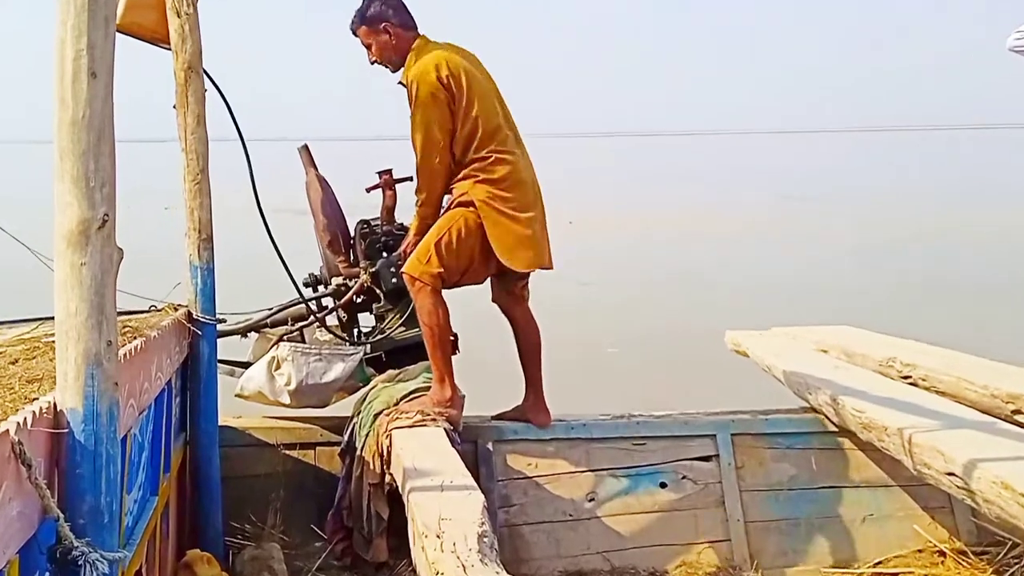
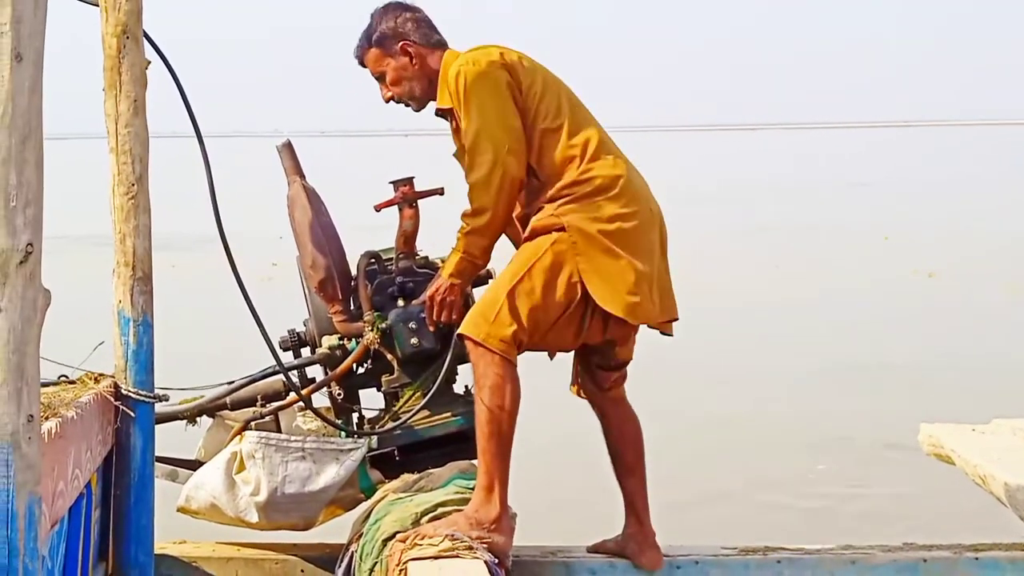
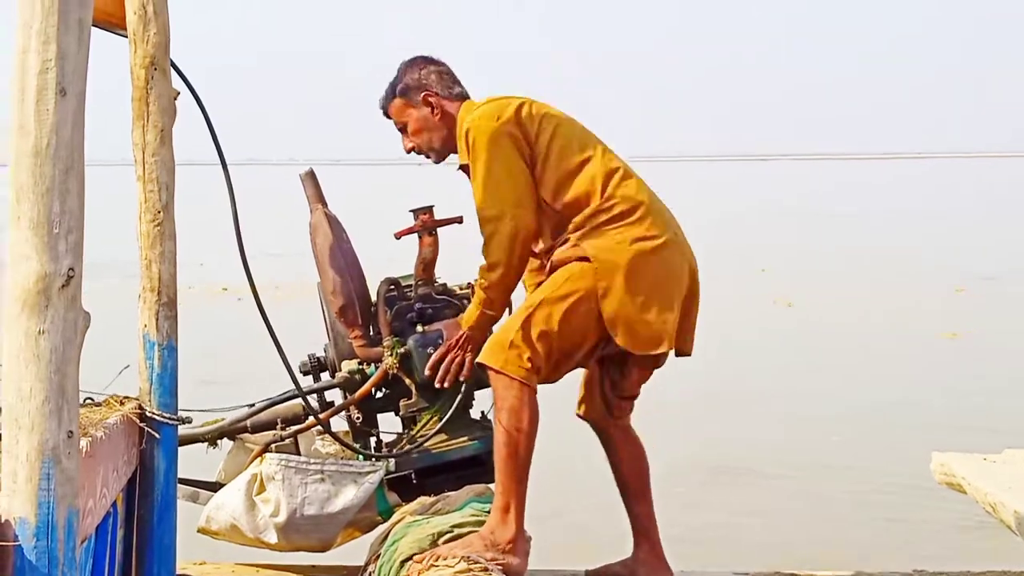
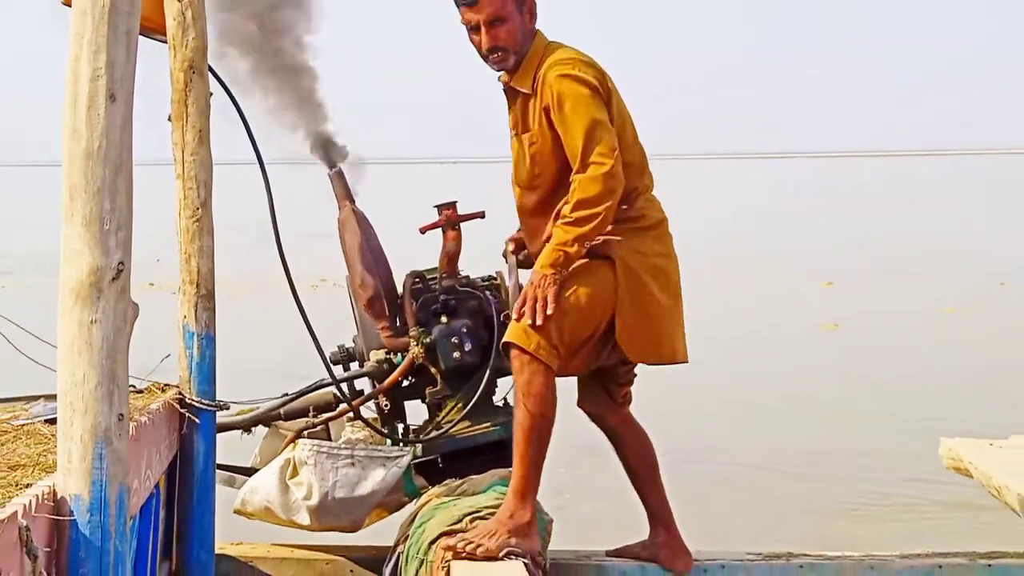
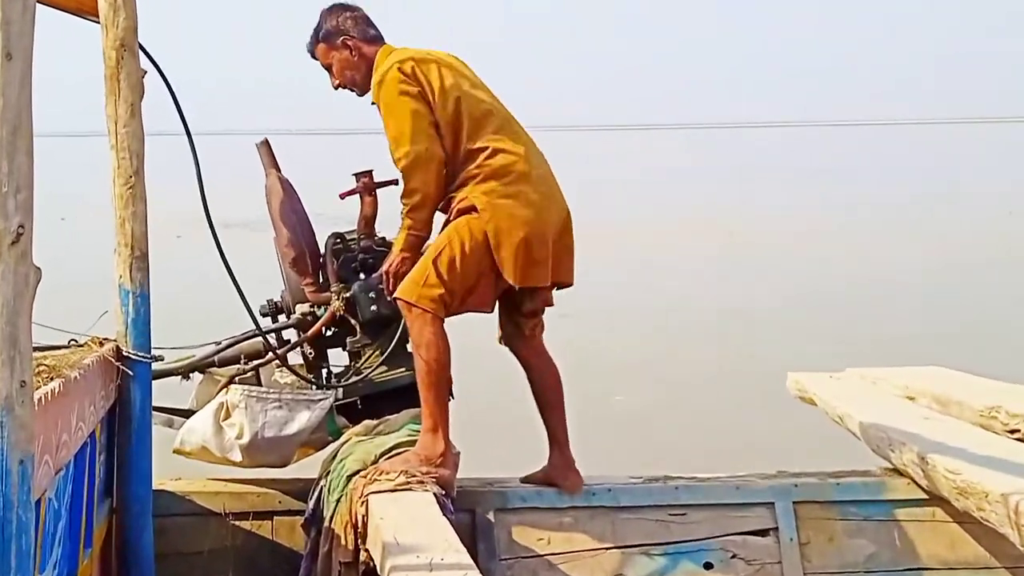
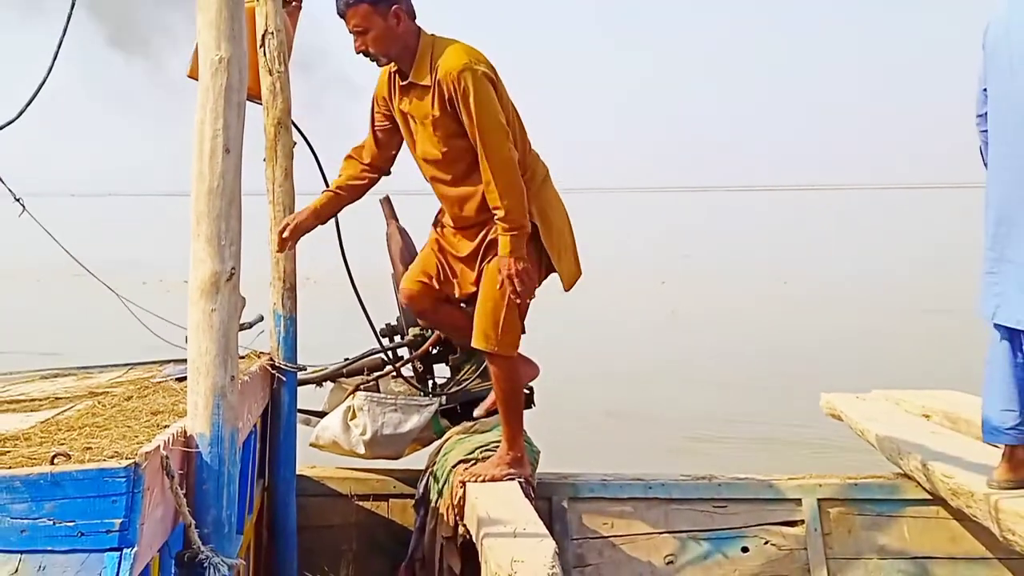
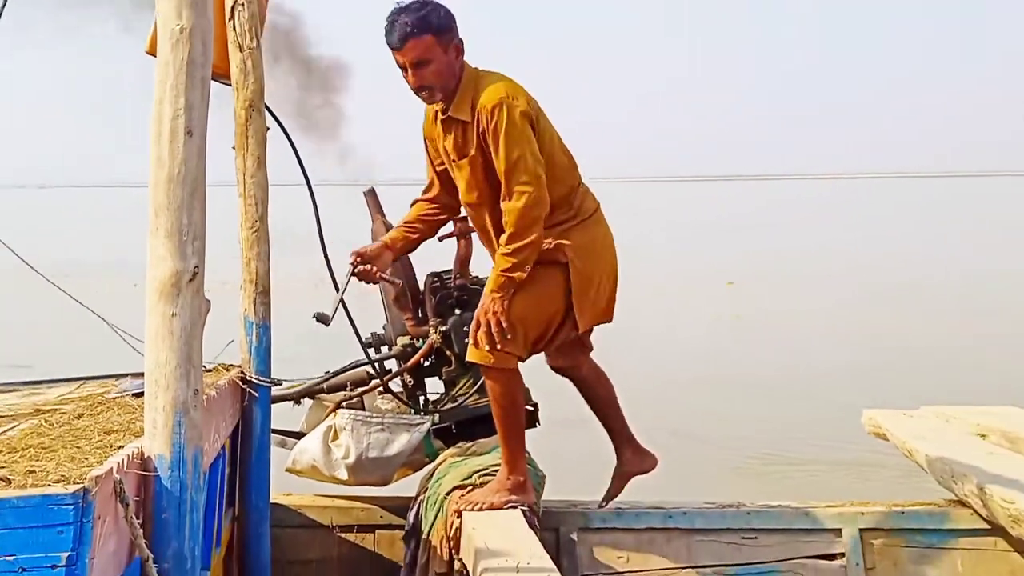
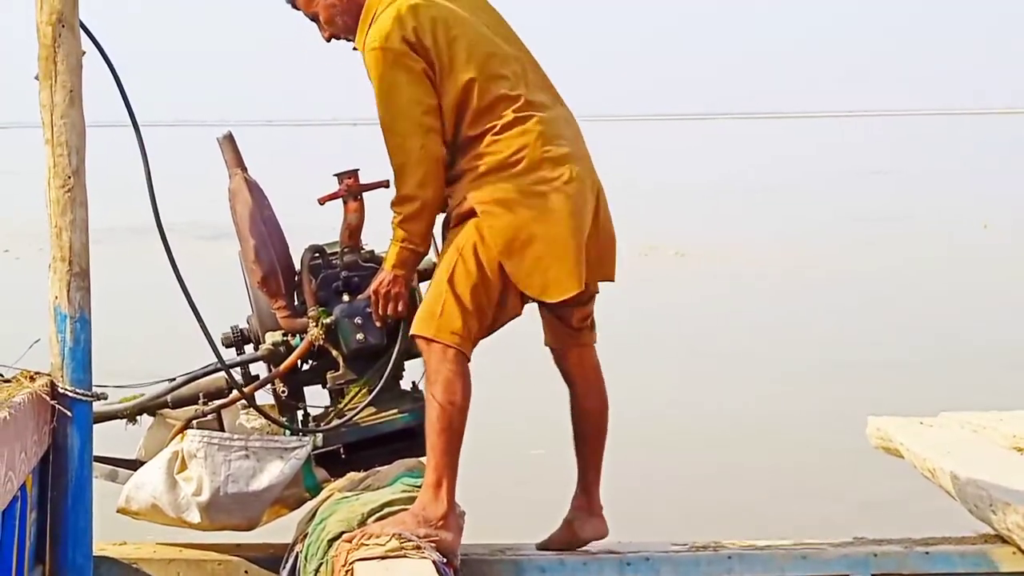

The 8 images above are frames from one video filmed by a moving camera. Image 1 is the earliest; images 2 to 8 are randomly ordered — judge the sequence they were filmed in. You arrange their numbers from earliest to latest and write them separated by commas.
5, 8, 2, 3, 4, 7, 6
